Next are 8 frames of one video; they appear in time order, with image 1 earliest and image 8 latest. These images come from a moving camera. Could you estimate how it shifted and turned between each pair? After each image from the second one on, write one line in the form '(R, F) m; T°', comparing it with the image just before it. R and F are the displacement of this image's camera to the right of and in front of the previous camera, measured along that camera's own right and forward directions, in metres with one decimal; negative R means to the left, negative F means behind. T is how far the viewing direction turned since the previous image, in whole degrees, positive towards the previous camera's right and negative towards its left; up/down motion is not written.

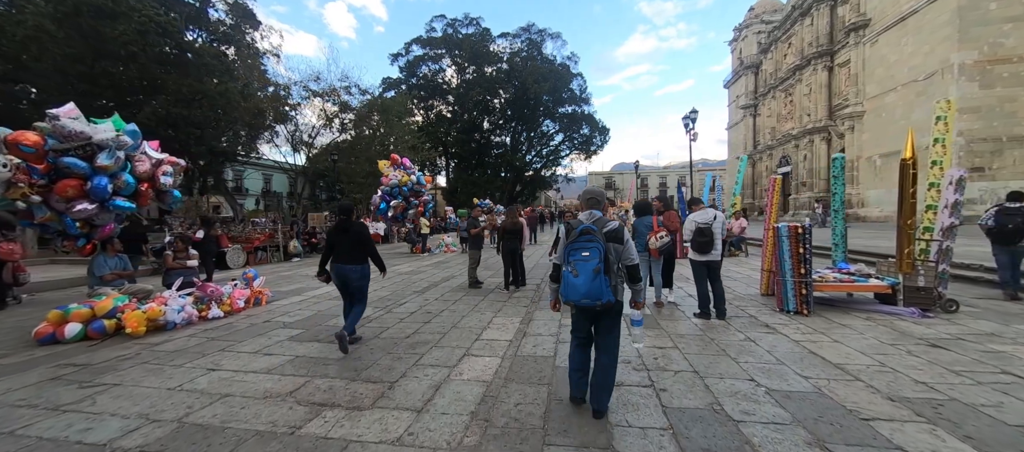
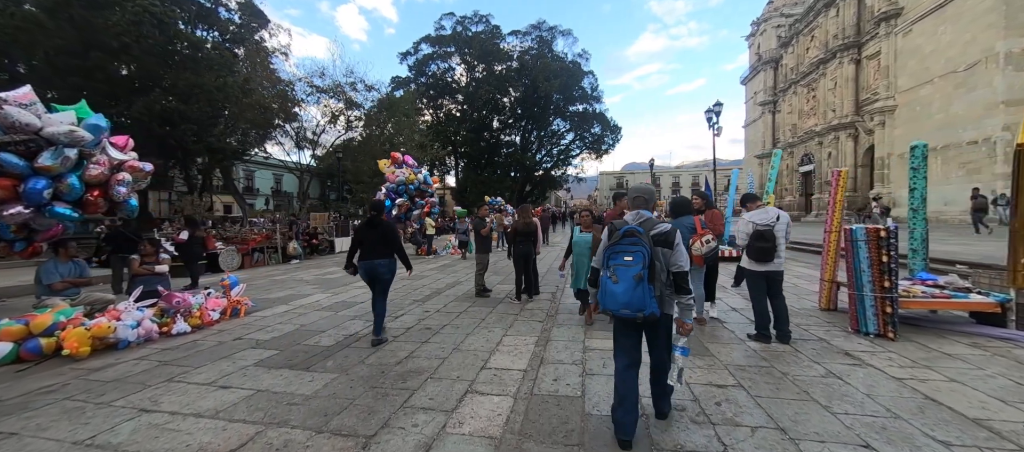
(-0.1, +0.9) m; -1°
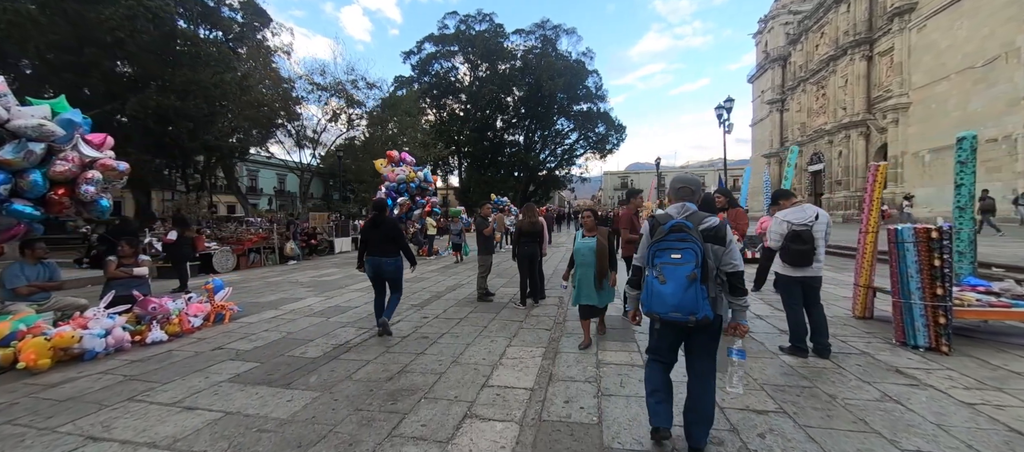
(0.0, +0.4) m; -1°
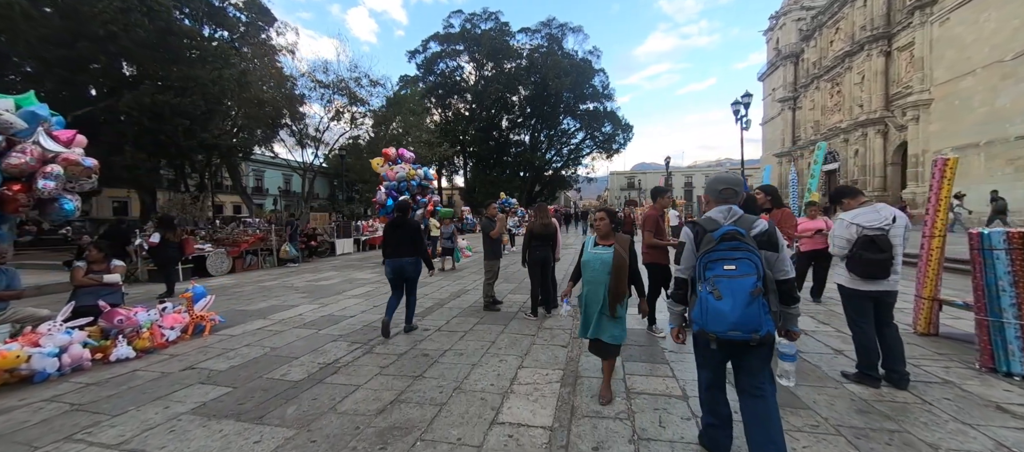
(-0.1, +0.6) m; -1°
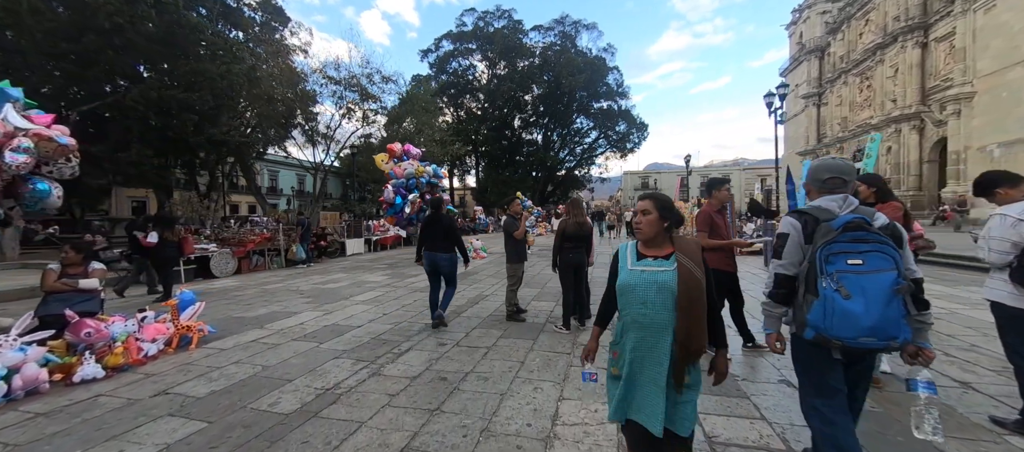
(-0.2, +0.7) m; -2°
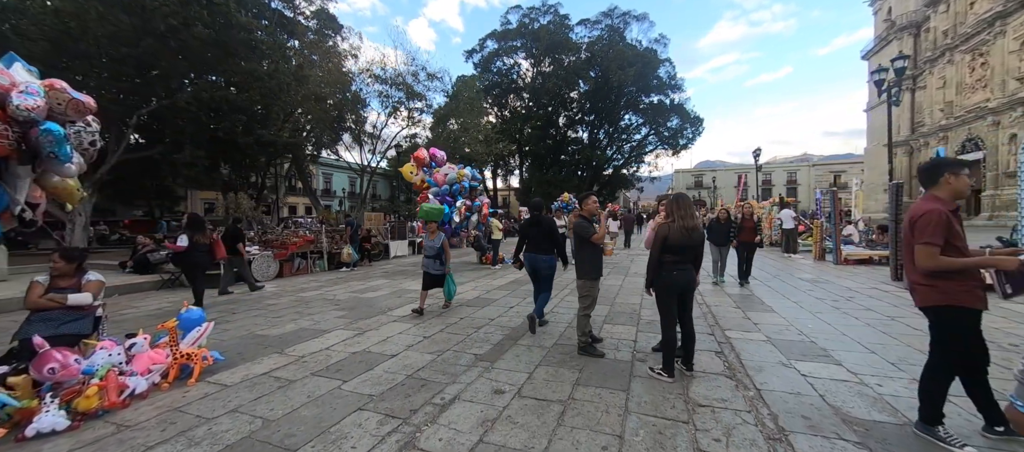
(-0.3, +1.2) m; -7°
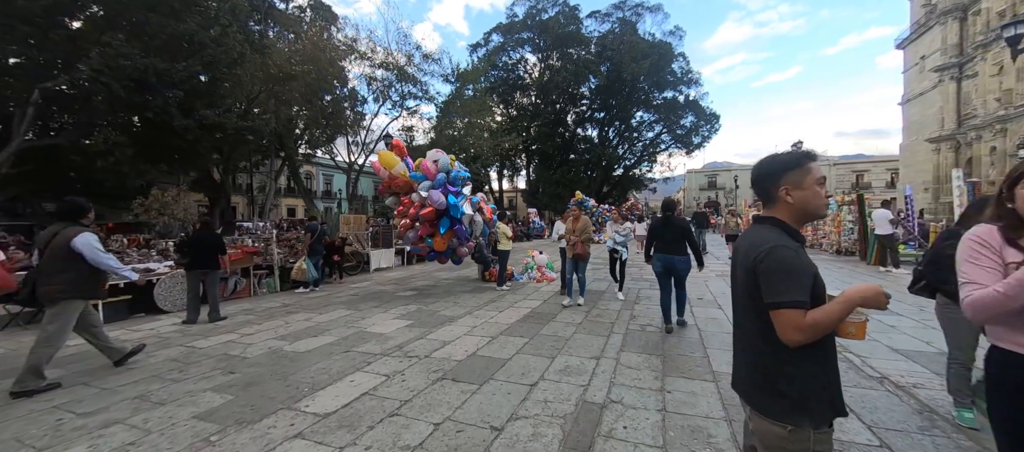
(-0.1, +2.7) m; -1°
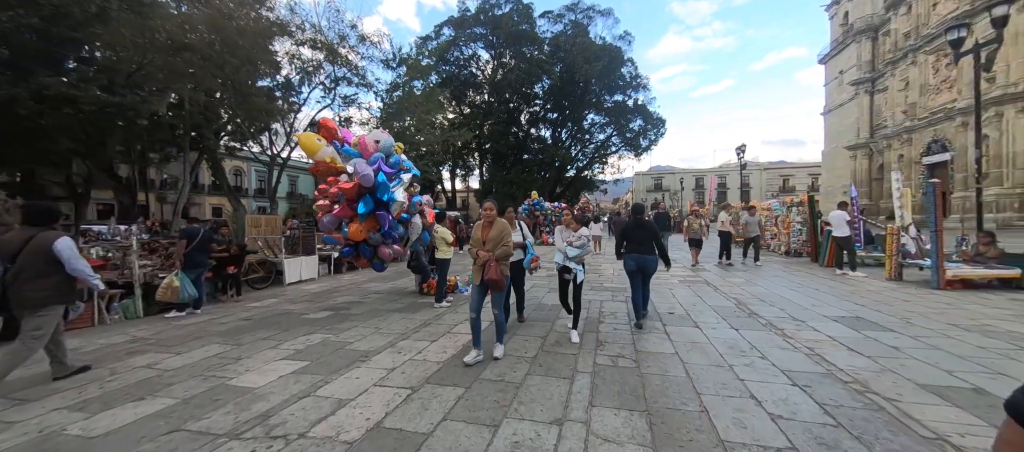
(+0.2, +1.3) m; +7°
